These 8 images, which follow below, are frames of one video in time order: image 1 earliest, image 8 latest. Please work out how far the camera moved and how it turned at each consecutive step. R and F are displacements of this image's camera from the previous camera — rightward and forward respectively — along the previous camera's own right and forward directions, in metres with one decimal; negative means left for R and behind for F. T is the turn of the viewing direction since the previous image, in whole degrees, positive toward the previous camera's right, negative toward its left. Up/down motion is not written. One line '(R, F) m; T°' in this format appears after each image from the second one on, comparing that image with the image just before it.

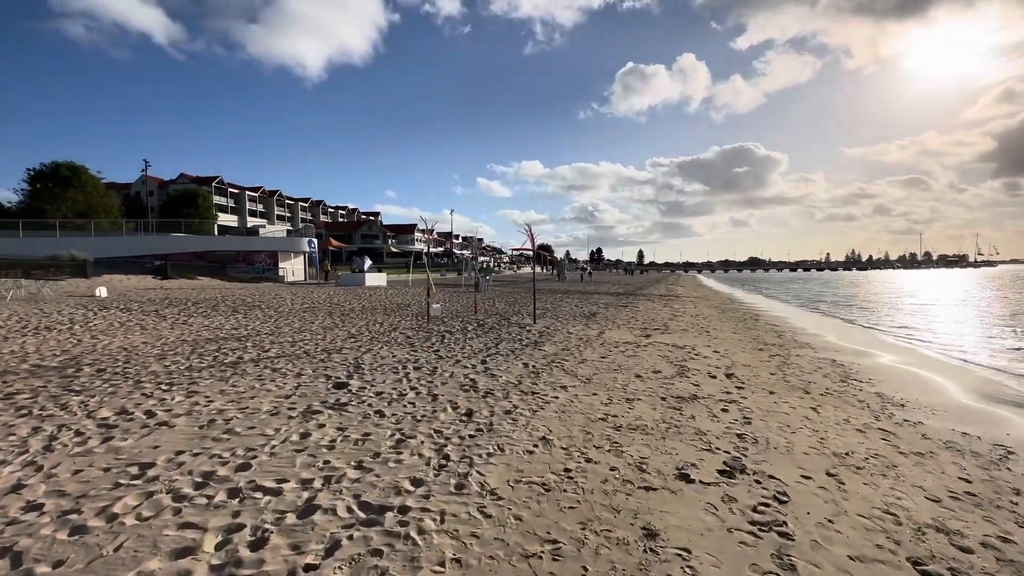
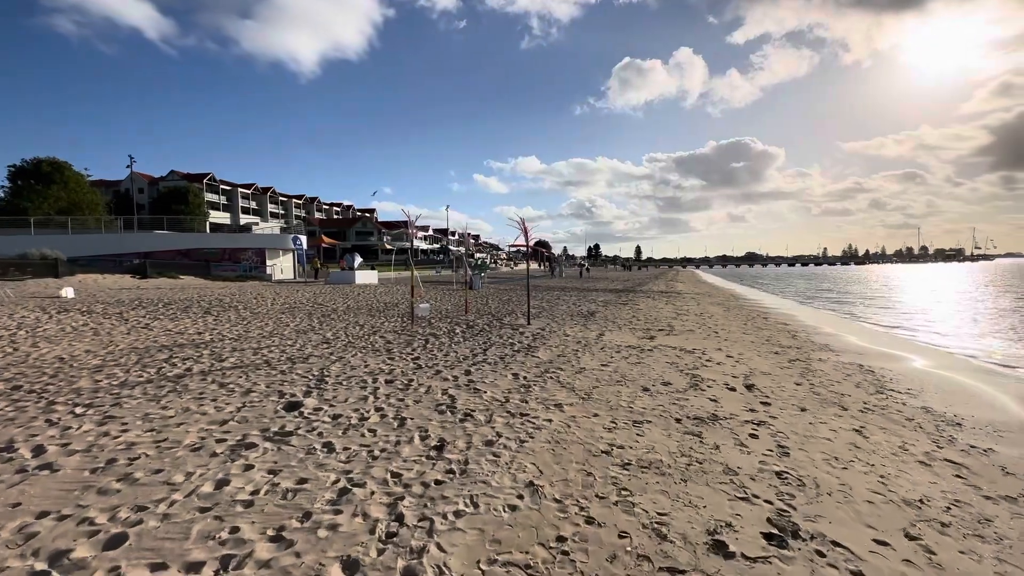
(+0.2, +1.1) m; 0°
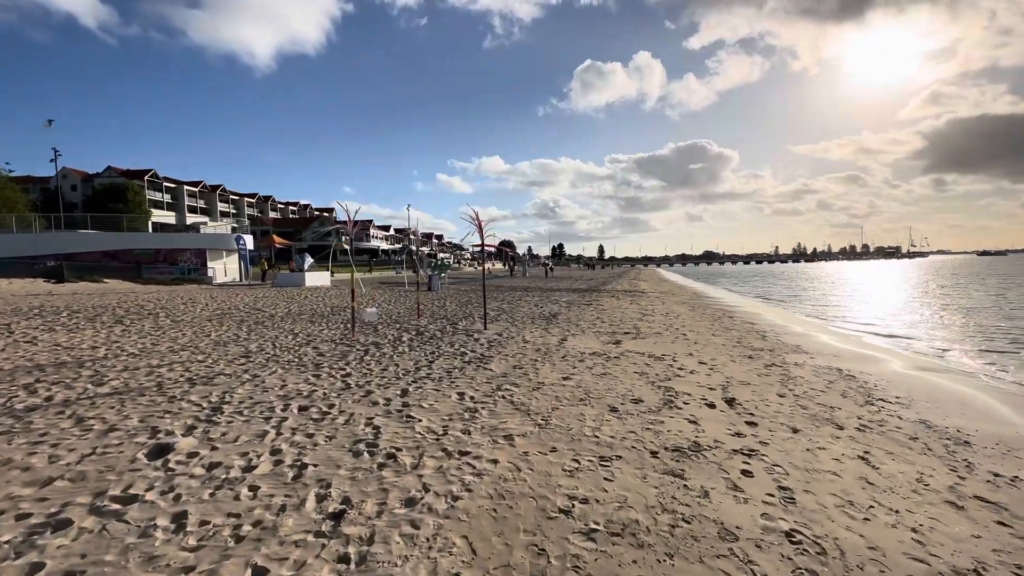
(+0.3, +1.1) m; +4°
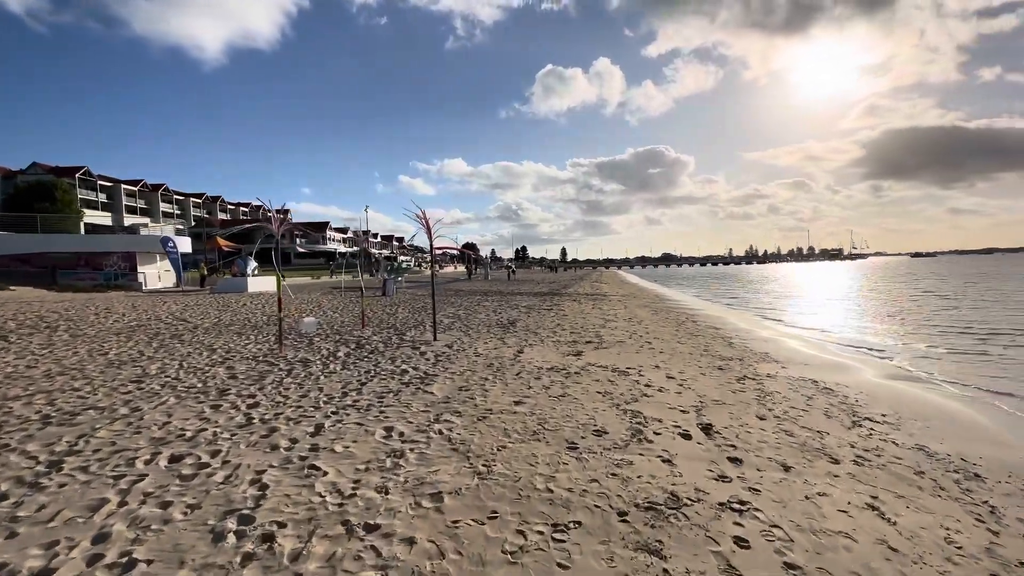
(+0.3, +1.1) m; +4°
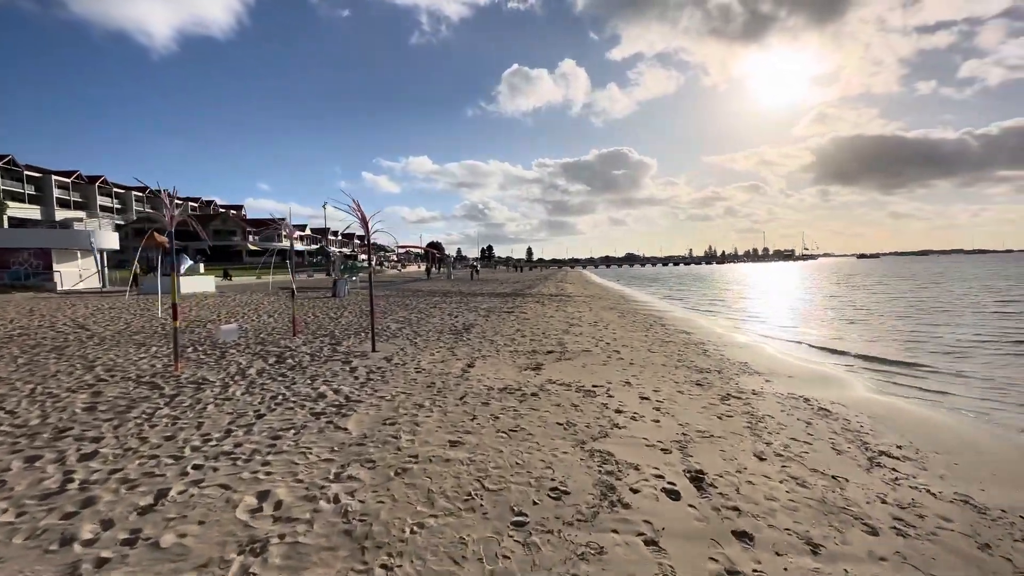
(+0.3, +1.4) m; +4°
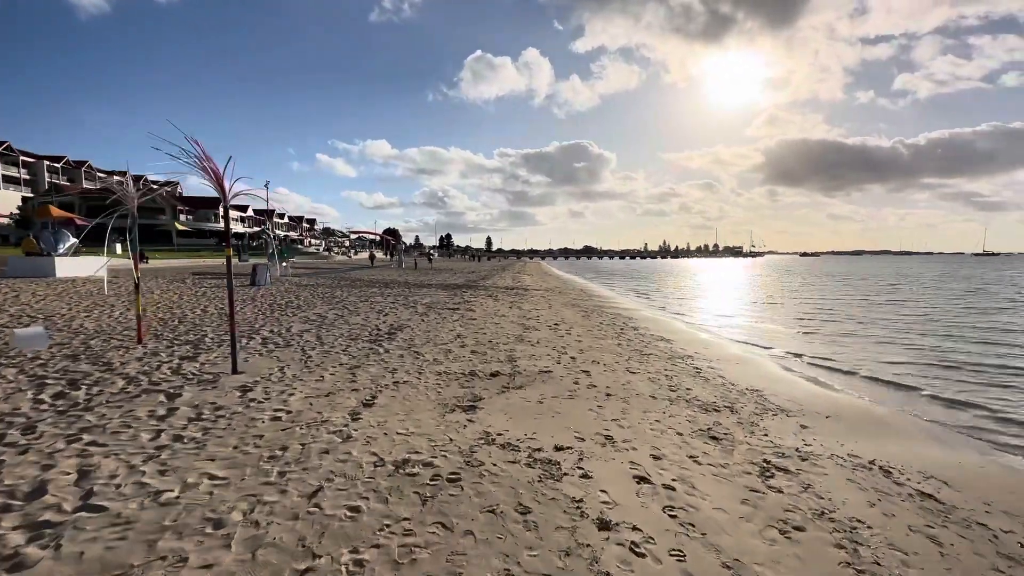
(+0.4, +2.9) m; +5°
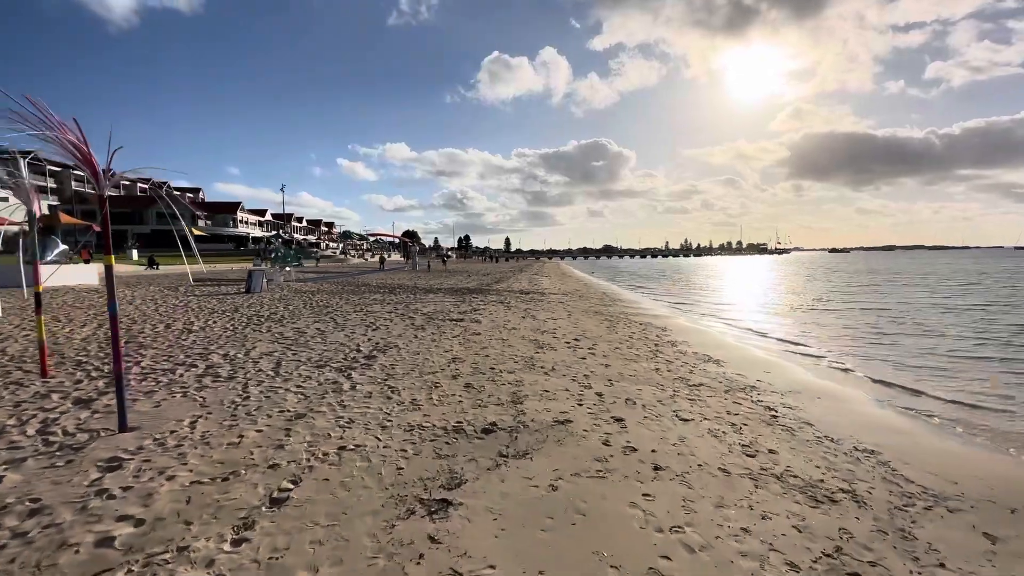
(+0.2, +2.1) m; -2°
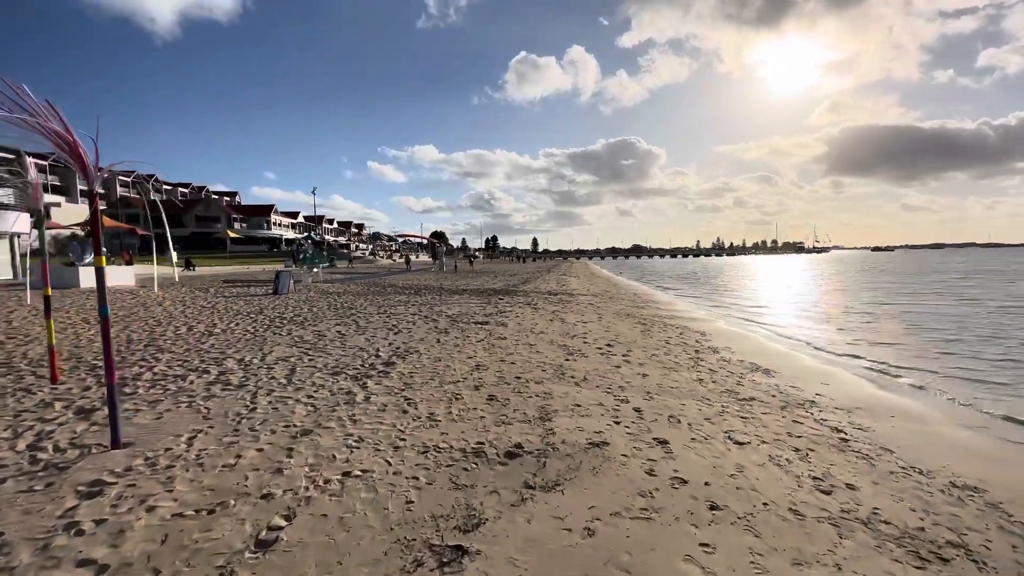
(0.0, +0.6) m; -3°
